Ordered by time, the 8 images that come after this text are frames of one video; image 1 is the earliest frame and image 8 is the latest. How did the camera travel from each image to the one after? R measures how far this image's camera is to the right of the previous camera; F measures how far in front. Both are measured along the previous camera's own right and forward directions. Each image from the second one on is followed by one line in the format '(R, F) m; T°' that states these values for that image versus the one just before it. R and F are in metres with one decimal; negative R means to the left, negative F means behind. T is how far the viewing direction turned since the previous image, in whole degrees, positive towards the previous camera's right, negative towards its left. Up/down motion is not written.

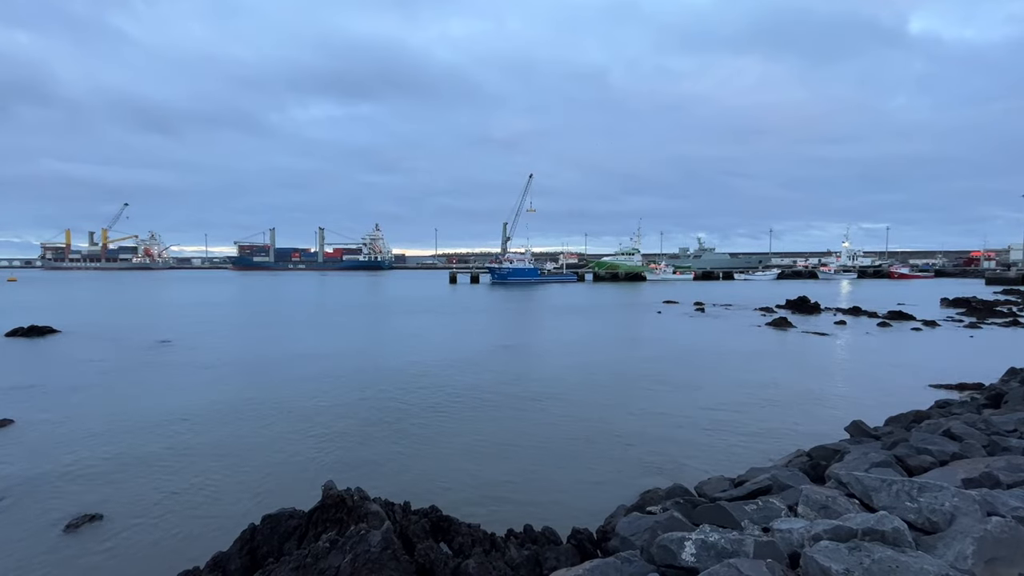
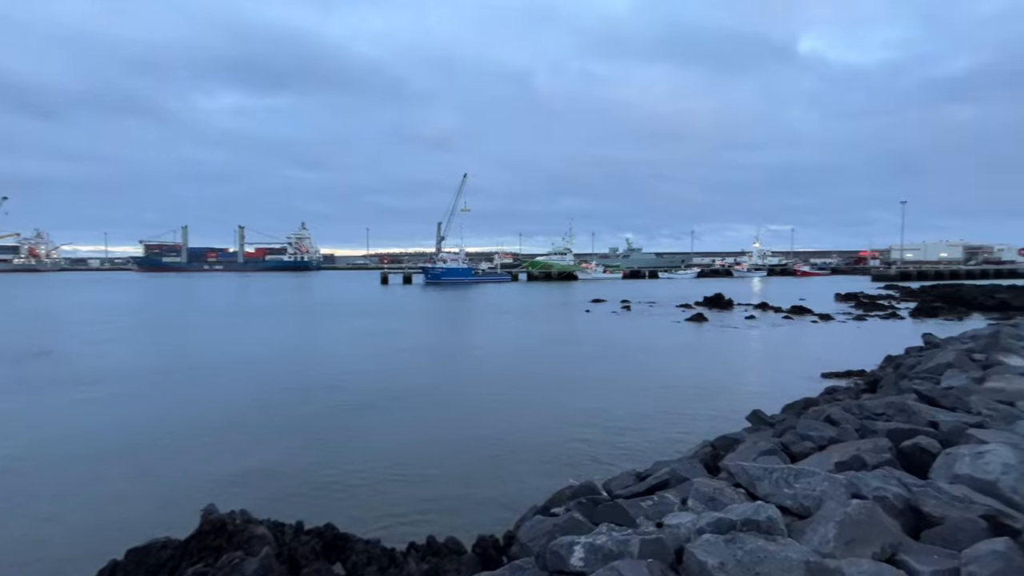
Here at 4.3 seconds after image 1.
(+0.4, +0.1) m; +8°
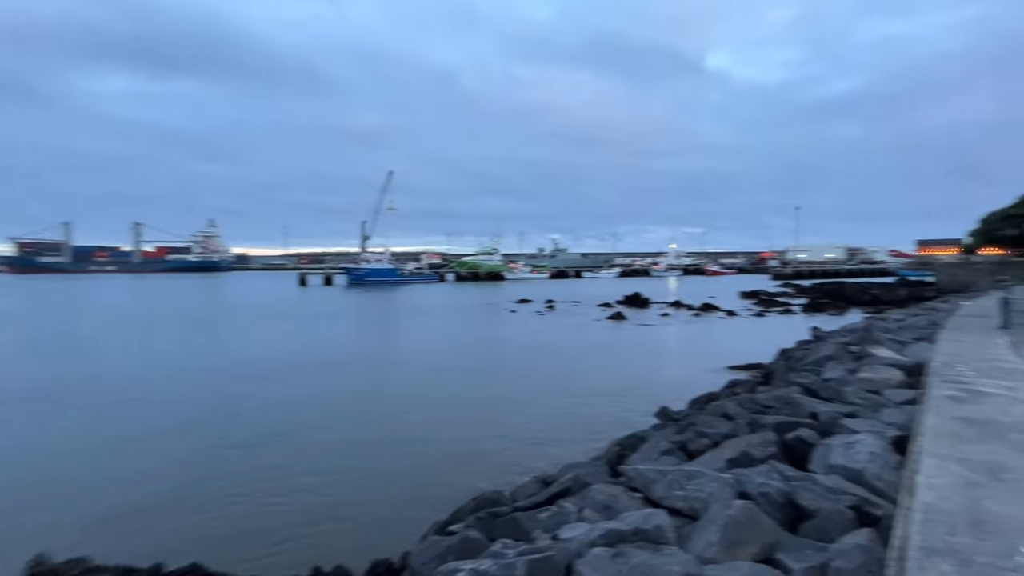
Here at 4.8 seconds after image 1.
(+0.4, +0.2) m; +8°
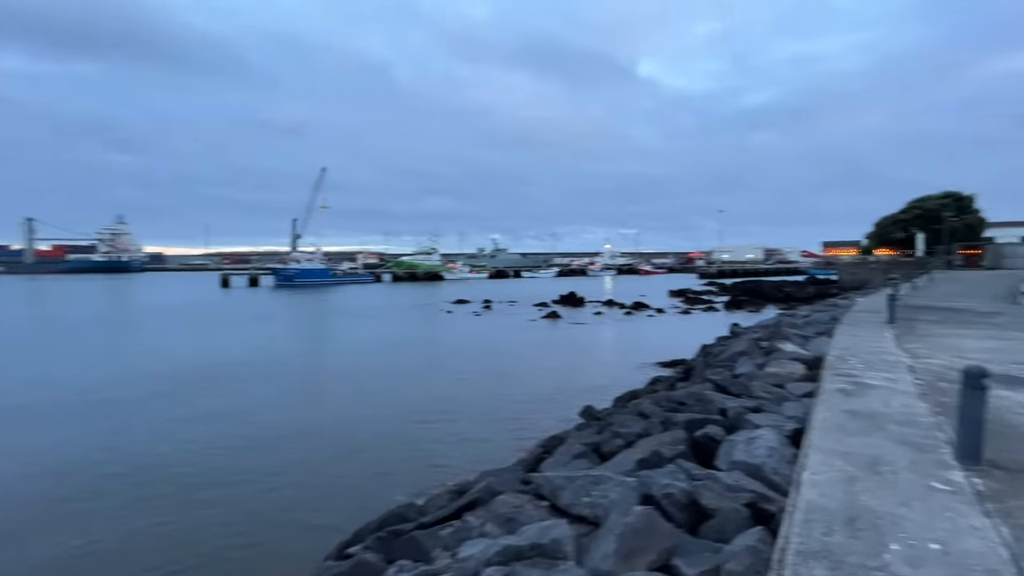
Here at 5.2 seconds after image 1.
(+0.4, +0.2) m; +7°
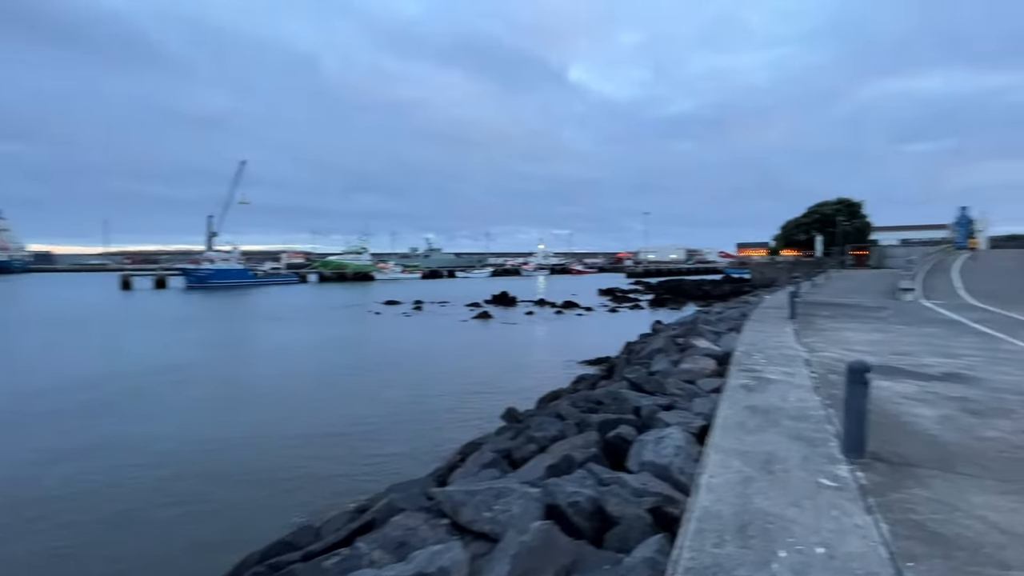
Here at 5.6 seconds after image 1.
(+0.3, +0.3) m; +8°
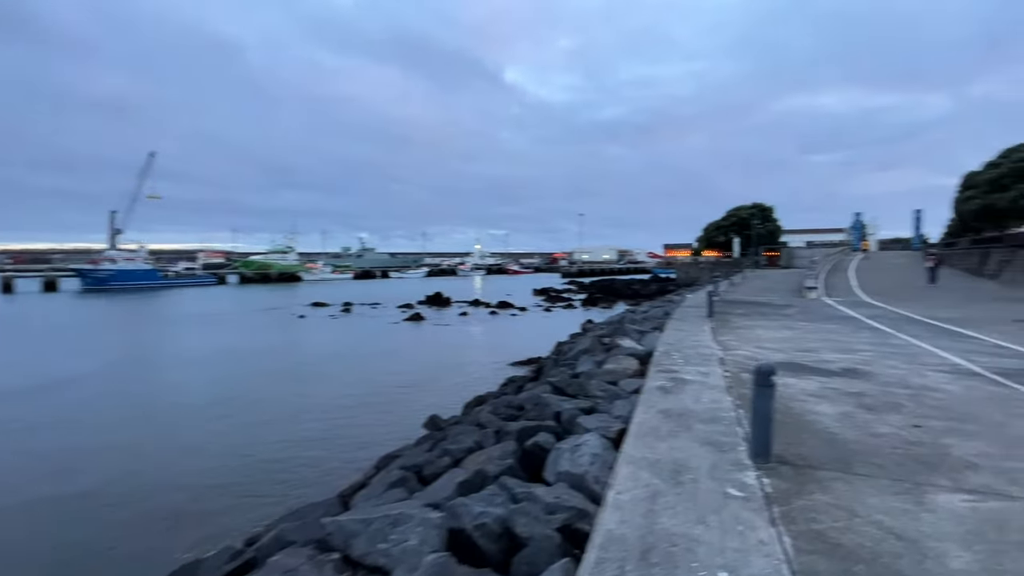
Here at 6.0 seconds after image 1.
(+0.3, +0.3) m; +7°
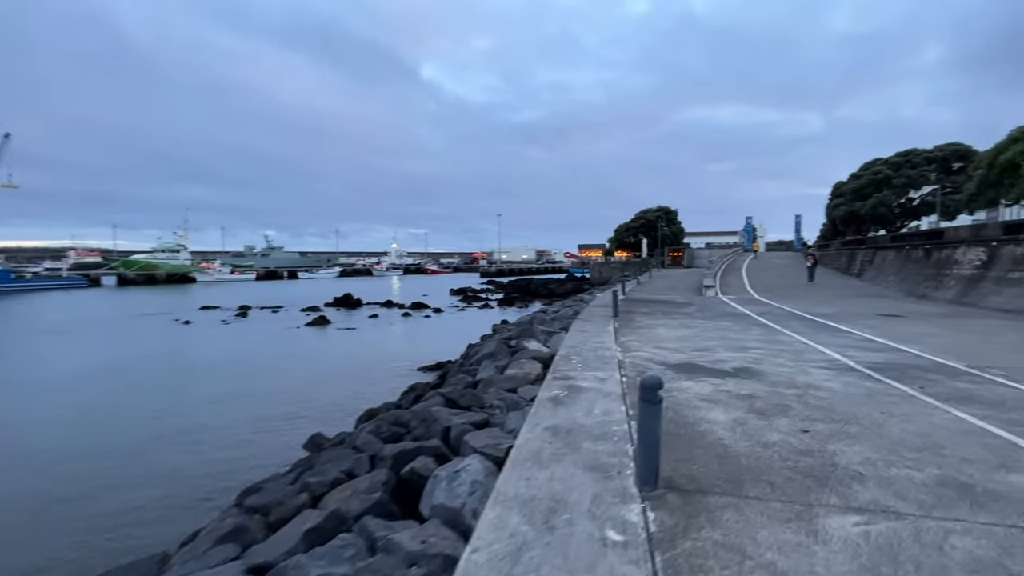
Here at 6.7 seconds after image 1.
(+0.5, +0.6) m; +9°
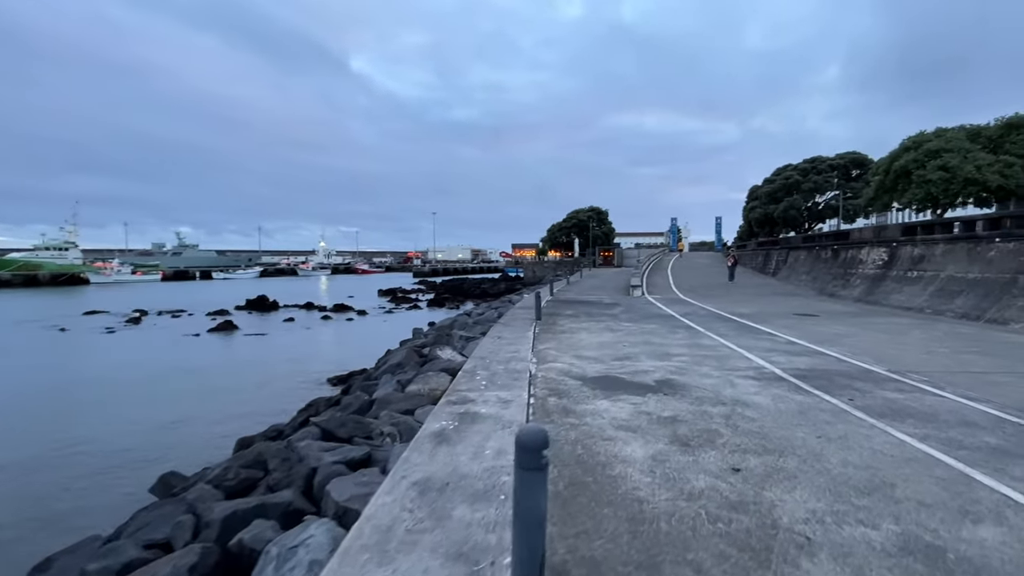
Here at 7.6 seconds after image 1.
(+0.5, +1.0) m; +8°
